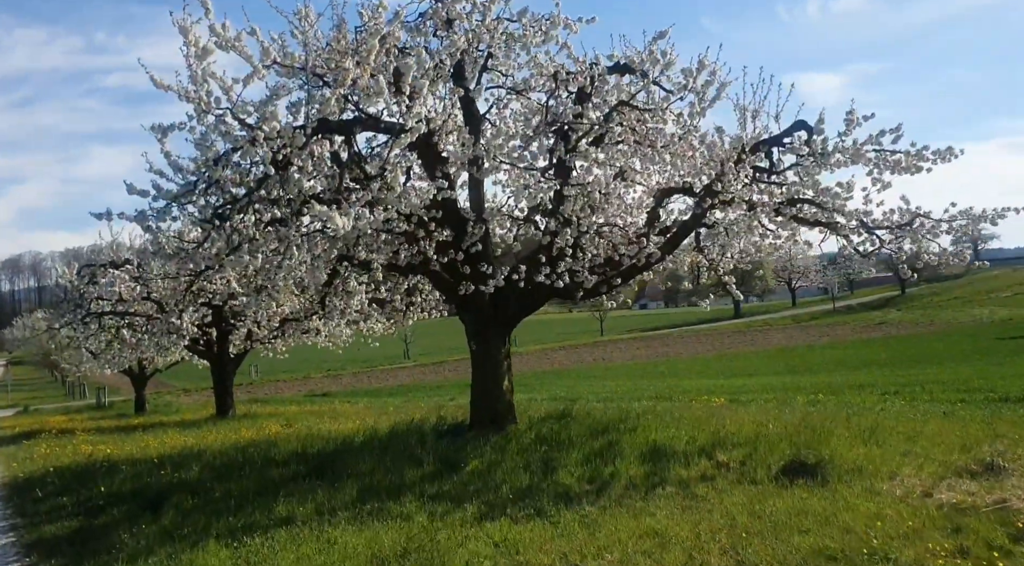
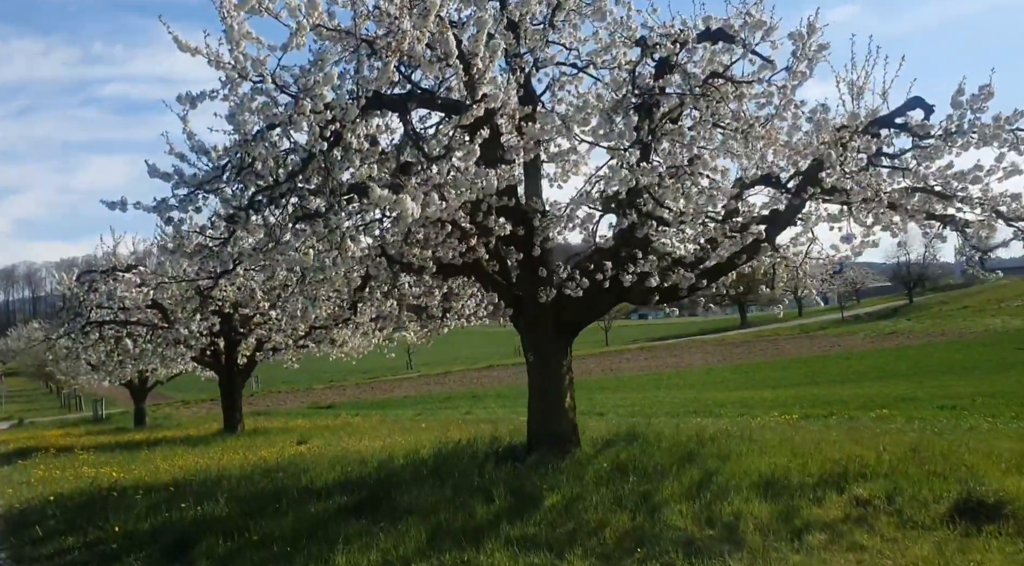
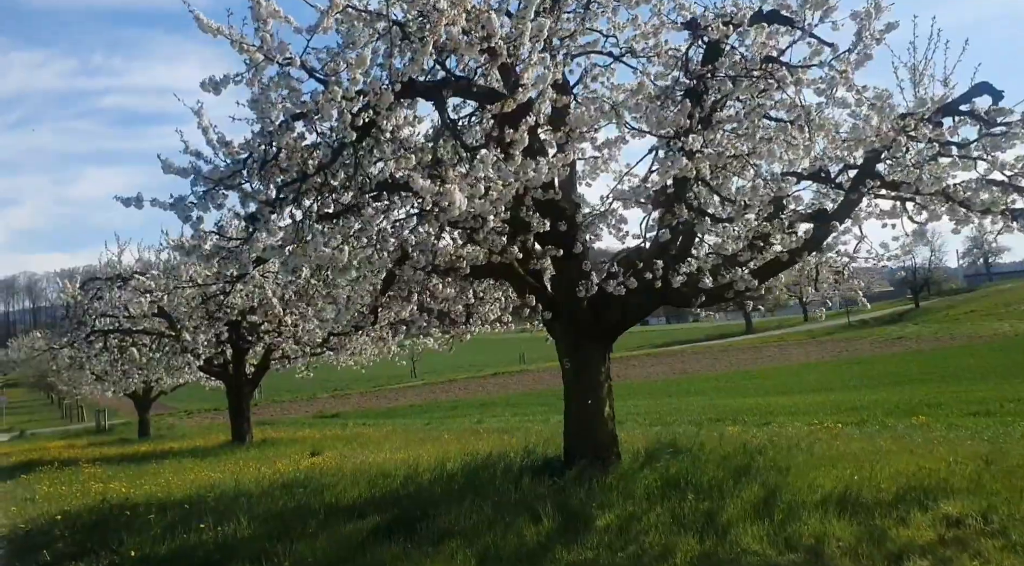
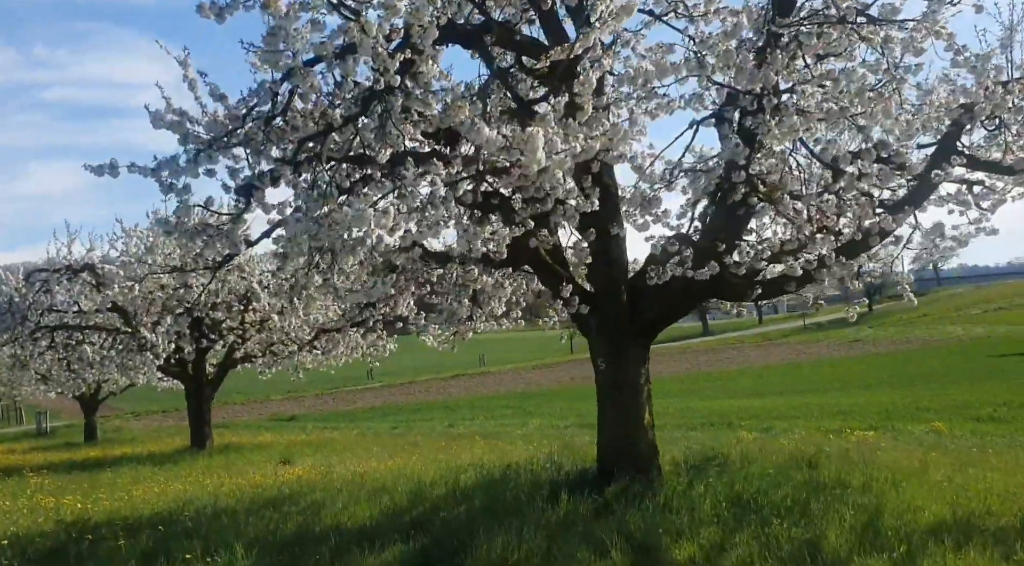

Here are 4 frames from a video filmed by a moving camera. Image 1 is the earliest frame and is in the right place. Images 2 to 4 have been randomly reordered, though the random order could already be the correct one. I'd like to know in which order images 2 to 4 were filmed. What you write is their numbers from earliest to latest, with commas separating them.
2, 3, 4
